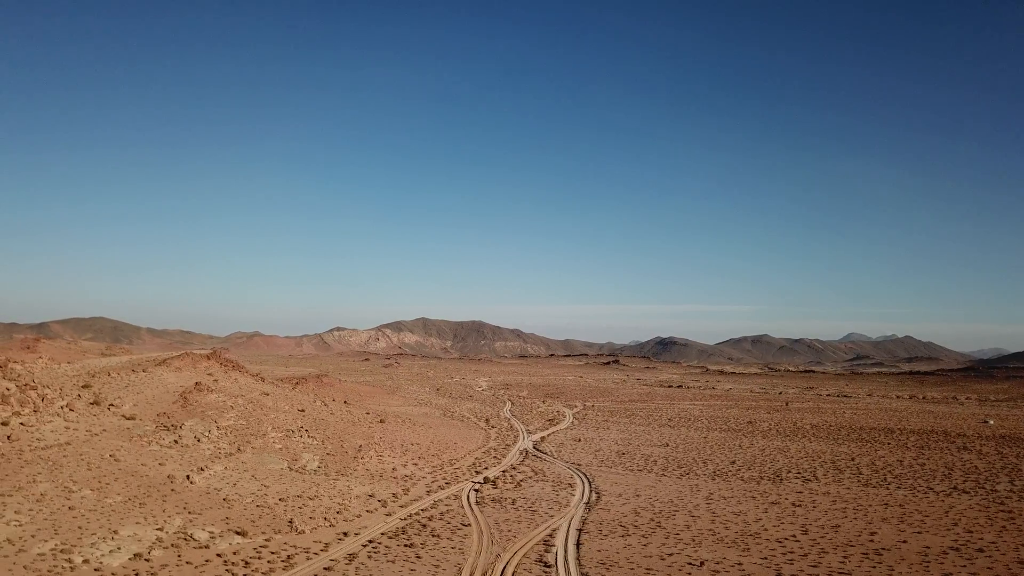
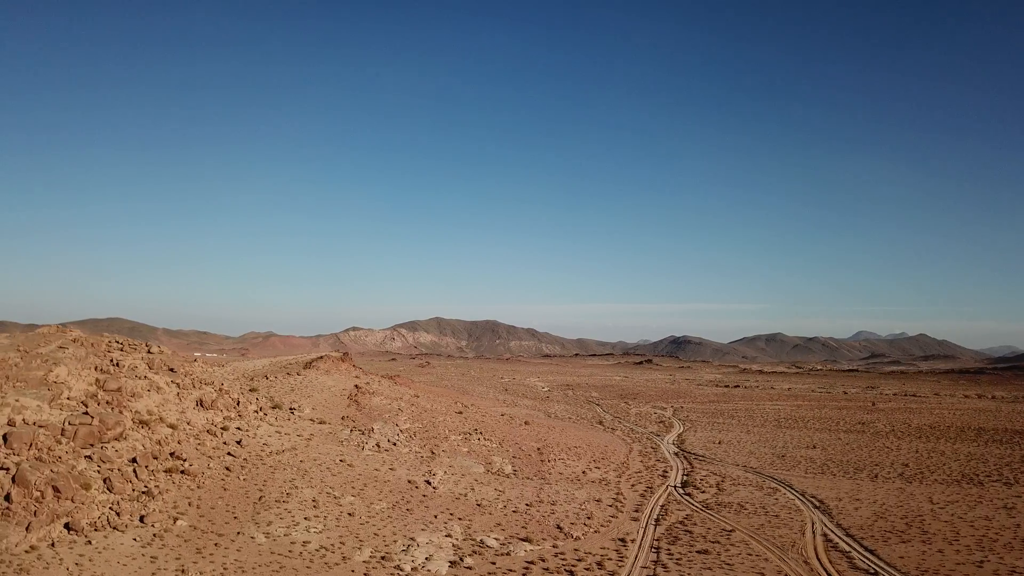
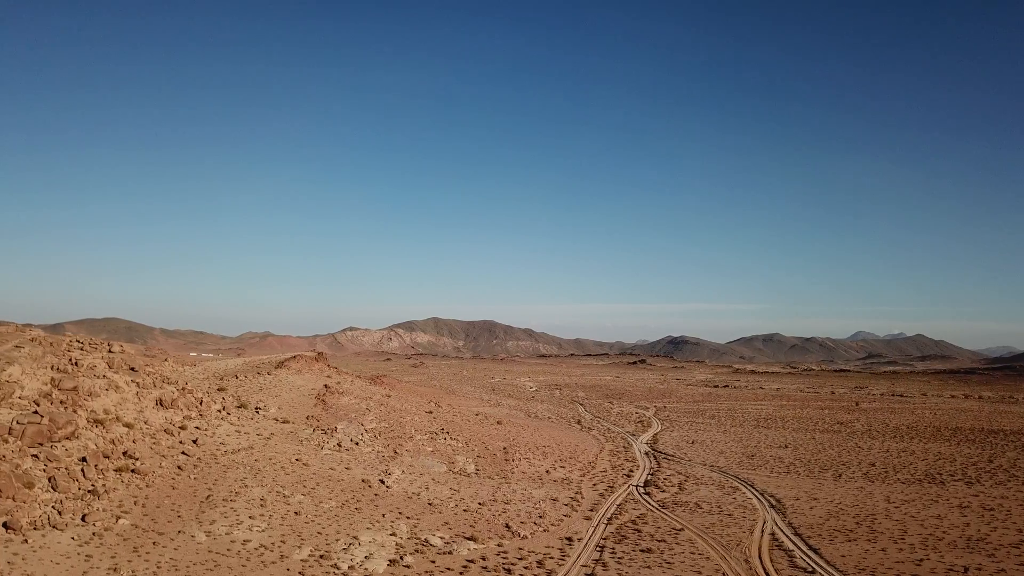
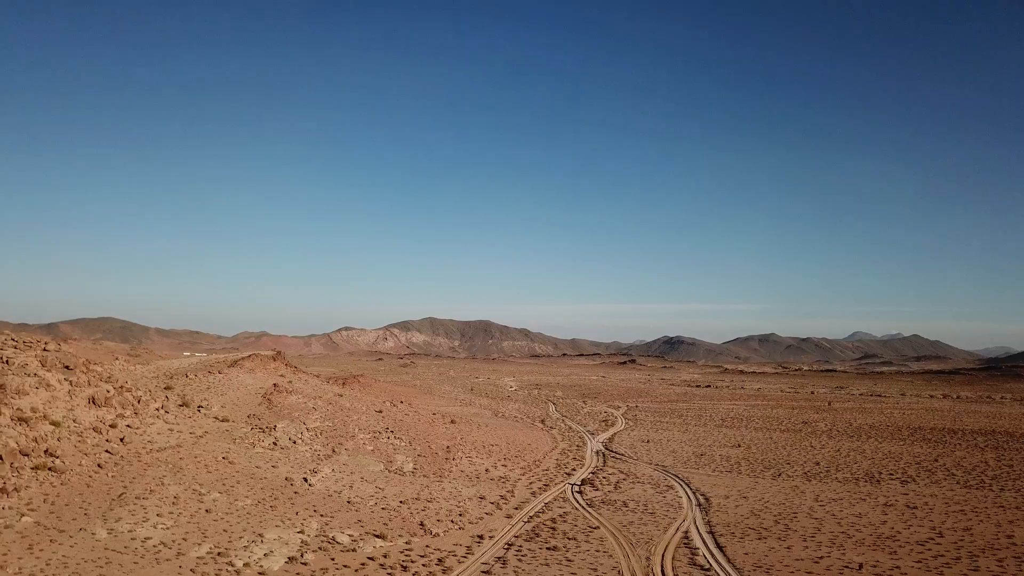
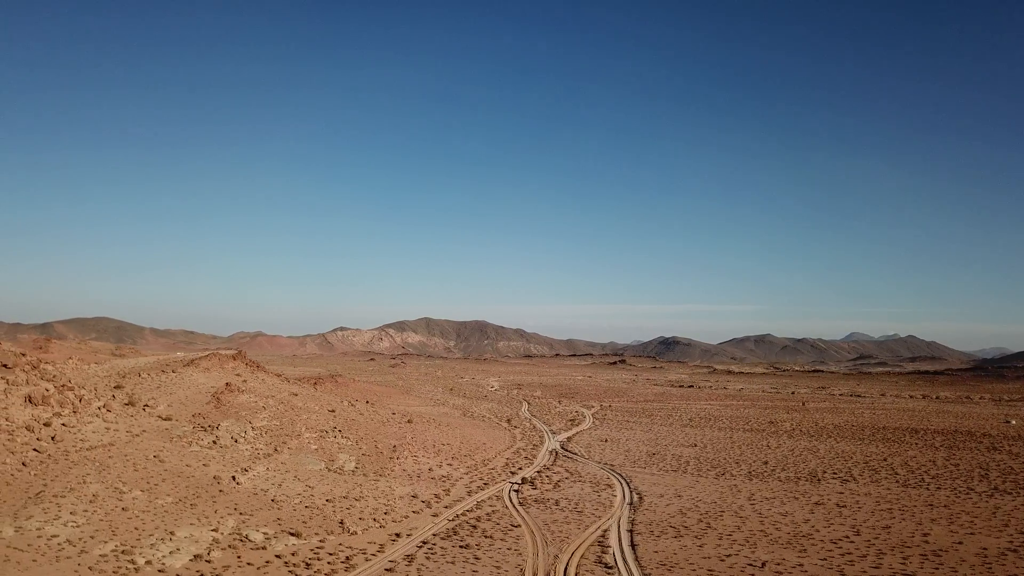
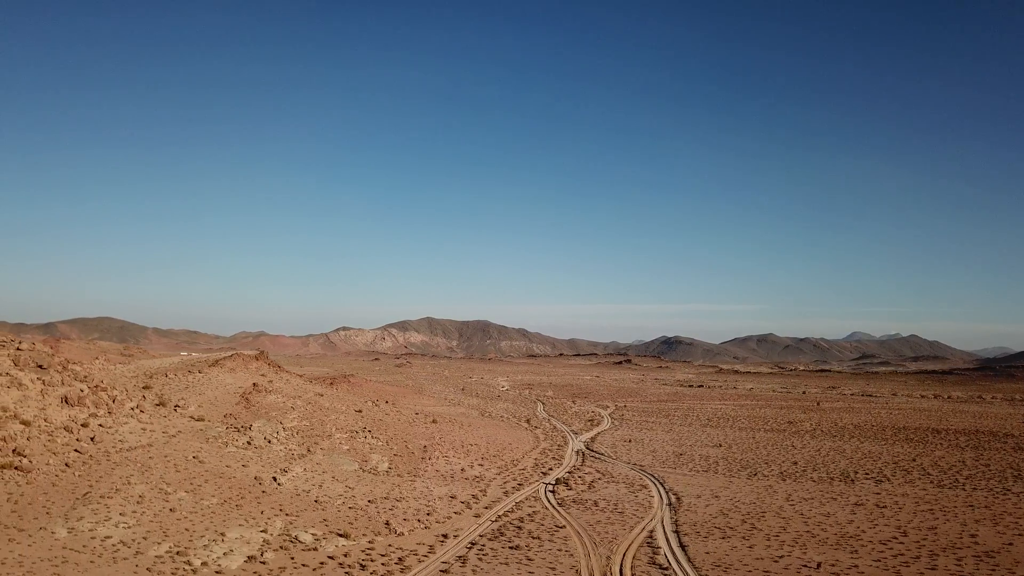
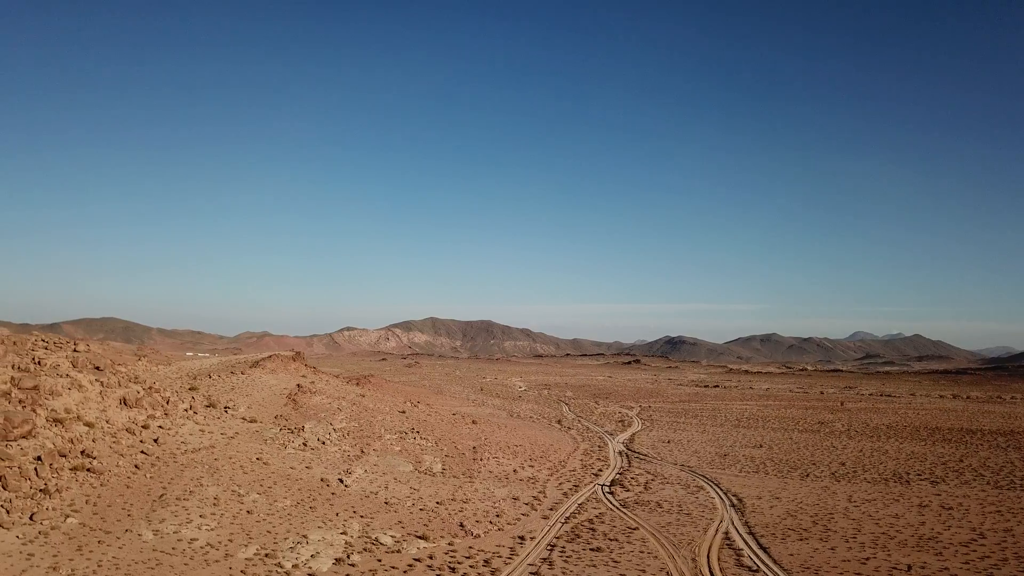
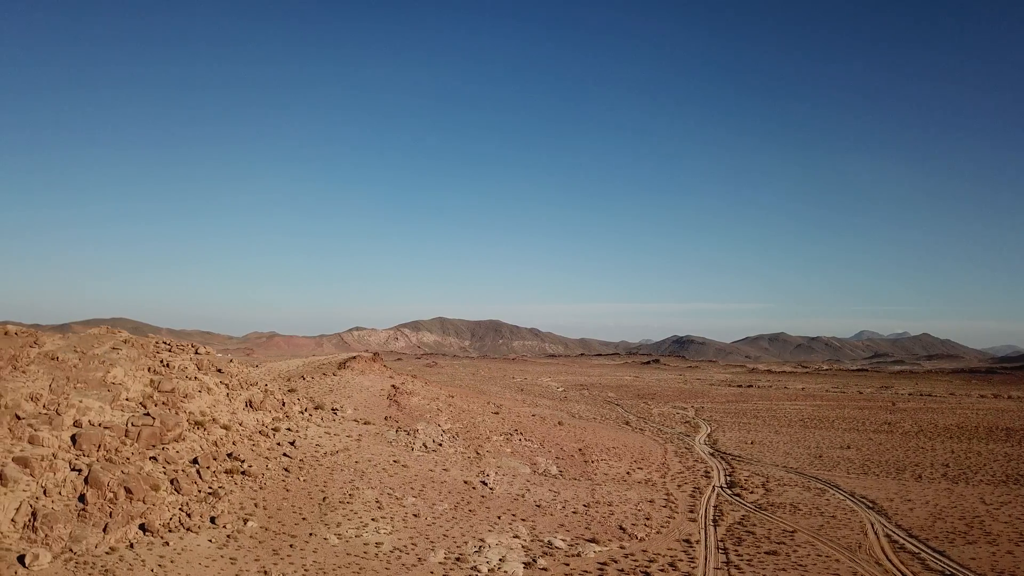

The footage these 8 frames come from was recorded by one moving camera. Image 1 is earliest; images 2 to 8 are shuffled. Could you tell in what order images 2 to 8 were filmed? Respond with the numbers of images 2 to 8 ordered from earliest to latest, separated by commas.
5, 6, 4, 7, 3, 2, 8
